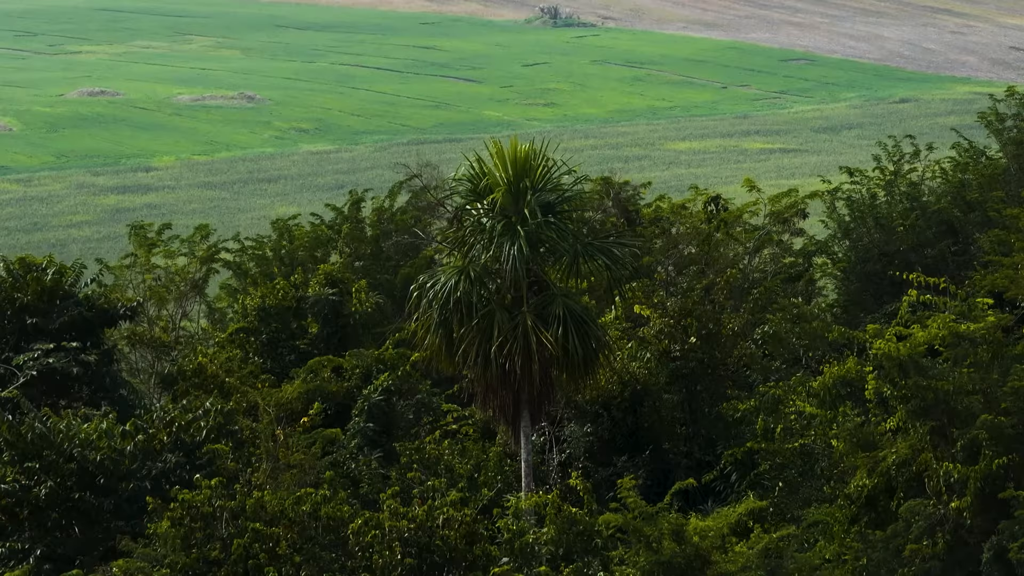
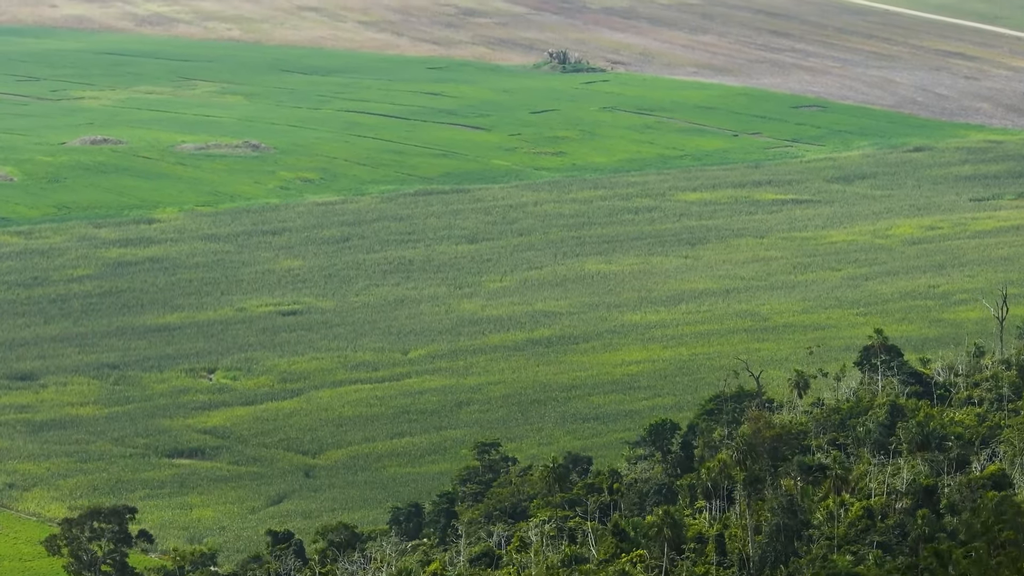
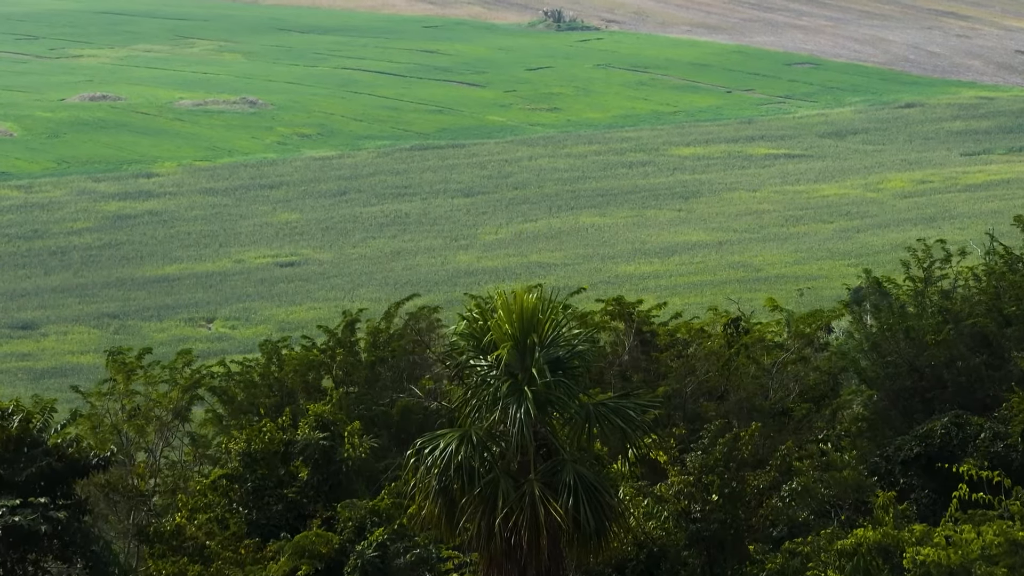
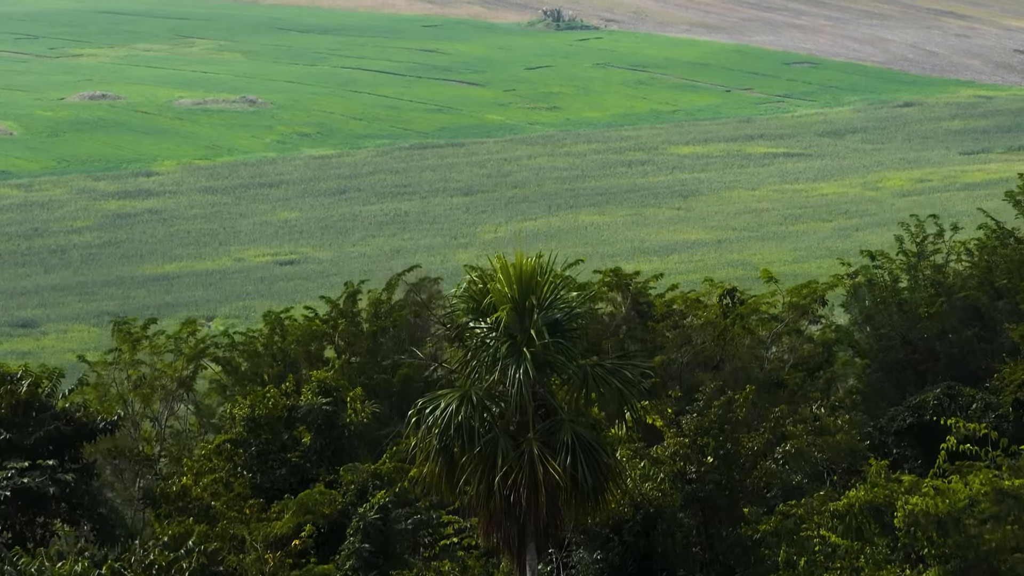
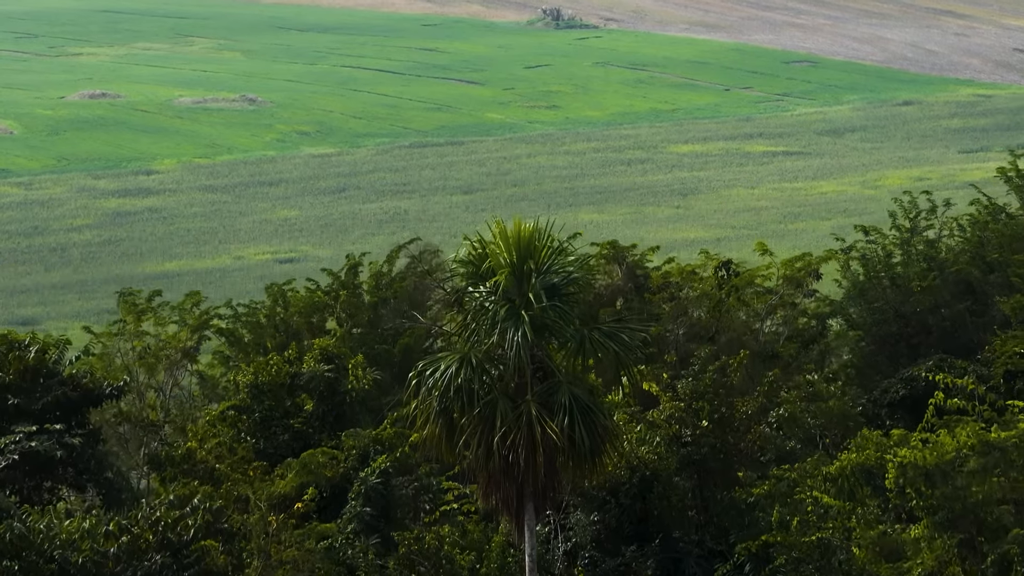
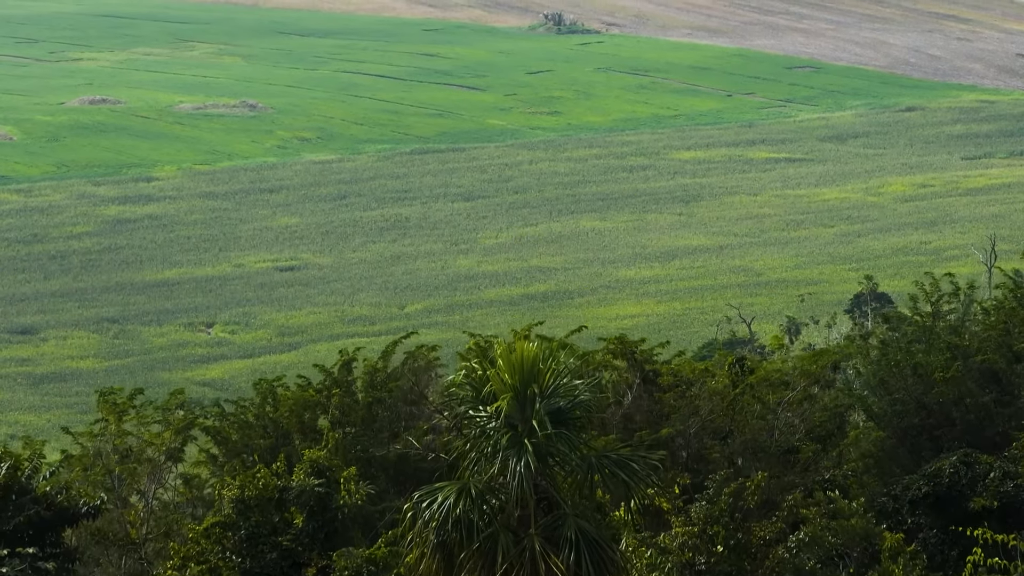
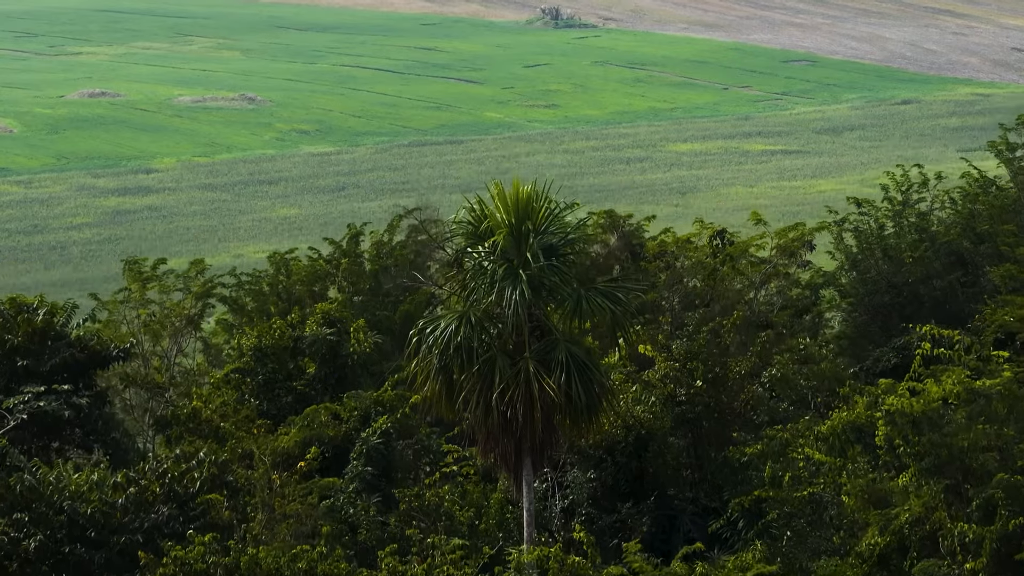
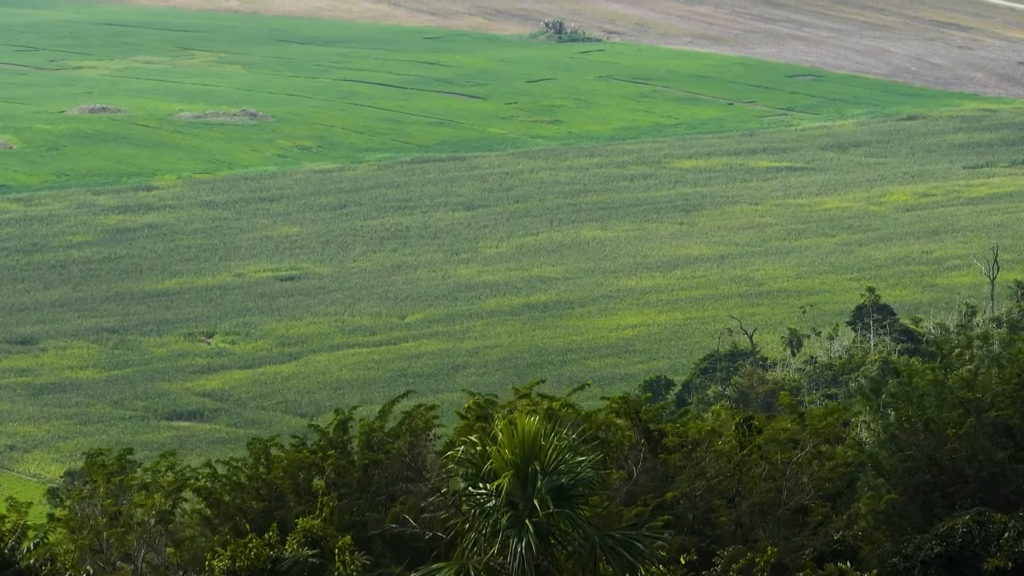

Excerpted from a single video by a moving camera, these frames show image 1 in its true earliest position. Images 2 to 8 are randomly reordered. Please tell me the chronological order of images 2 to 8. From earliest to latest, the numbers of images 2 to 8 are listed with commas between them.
7, 5, 4, 3, 6, 8, 2
